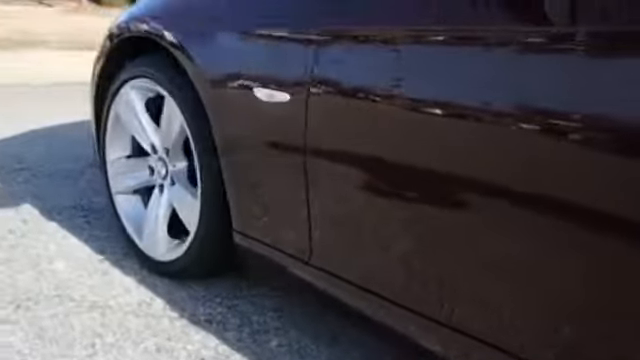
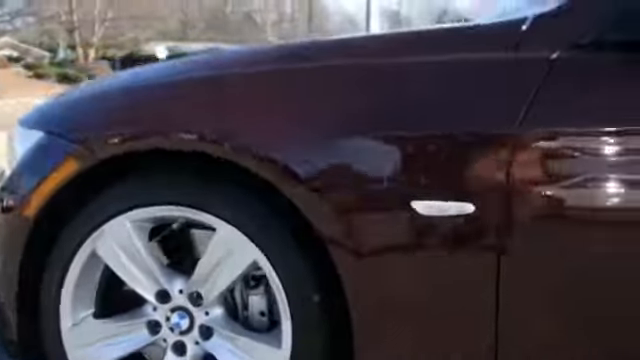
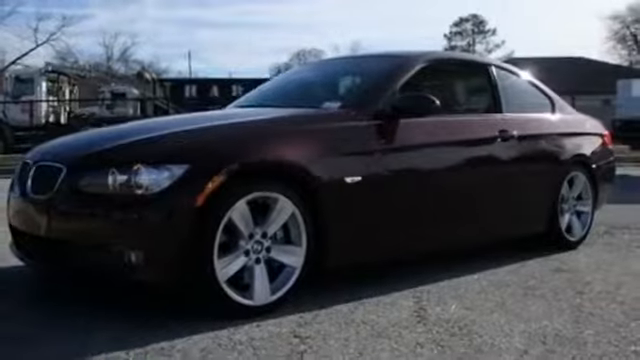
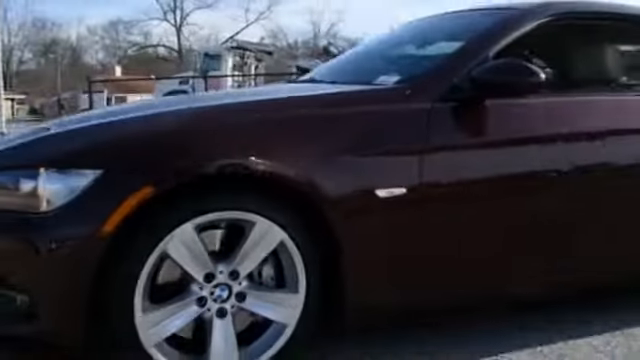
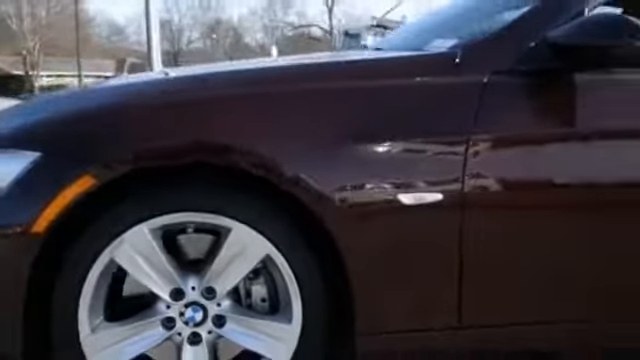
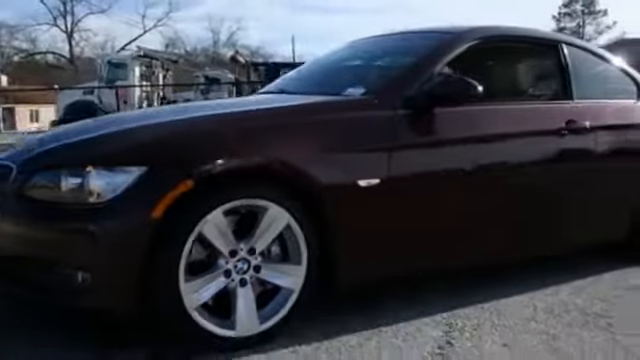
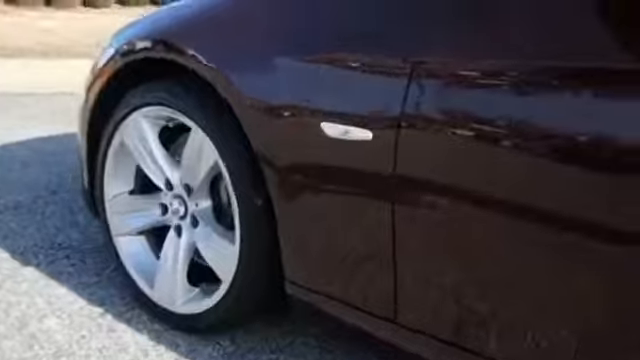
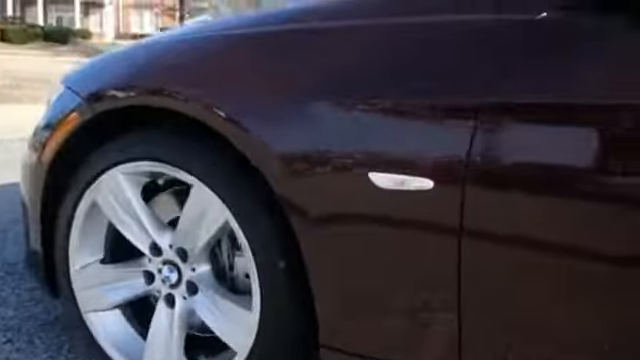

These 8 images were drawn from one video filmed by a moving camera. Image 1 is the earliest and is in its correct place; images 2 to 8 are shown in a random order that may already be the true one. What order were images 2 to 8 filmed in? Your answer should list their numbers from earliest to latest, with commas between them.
7, 8, 2, 5, 4, 6, 3
